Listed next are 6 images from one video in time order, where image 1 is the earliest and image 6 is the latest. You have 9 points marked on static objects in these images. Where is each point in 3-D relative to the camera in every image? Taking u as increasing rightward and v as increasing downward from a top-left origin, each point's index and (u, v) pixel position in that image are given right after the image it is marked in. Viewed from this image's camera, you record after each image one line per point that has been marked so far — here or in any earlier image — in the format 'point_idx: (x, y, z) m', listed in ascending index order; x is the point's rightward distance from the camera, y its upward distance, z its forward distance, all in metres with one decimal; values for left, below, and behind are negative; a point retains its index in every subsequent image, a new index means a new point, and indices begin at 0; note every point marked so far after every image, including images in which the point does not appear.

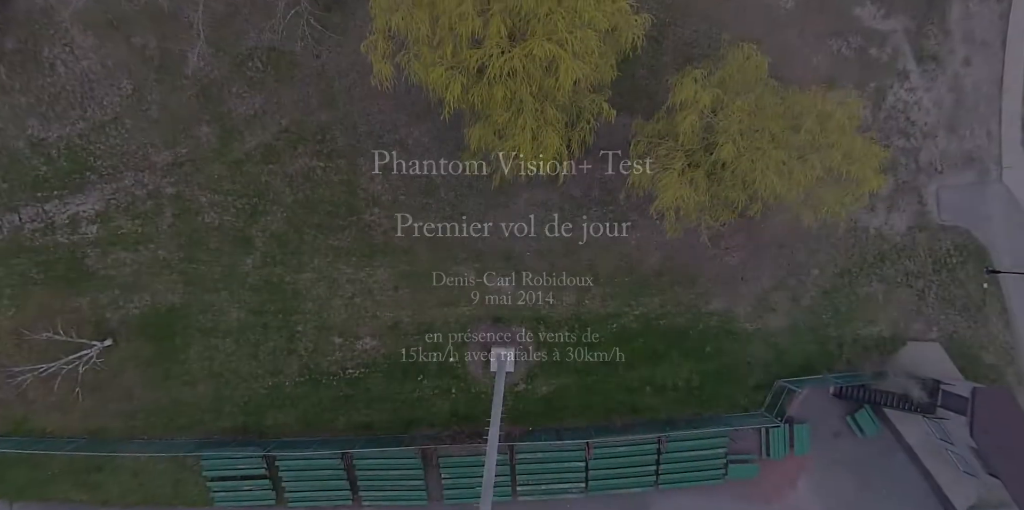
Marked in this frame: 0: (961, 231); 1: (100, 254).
0: (+13.6, +0.8, +18.9) m
1: (-12.3, +0.1, +18.7) m
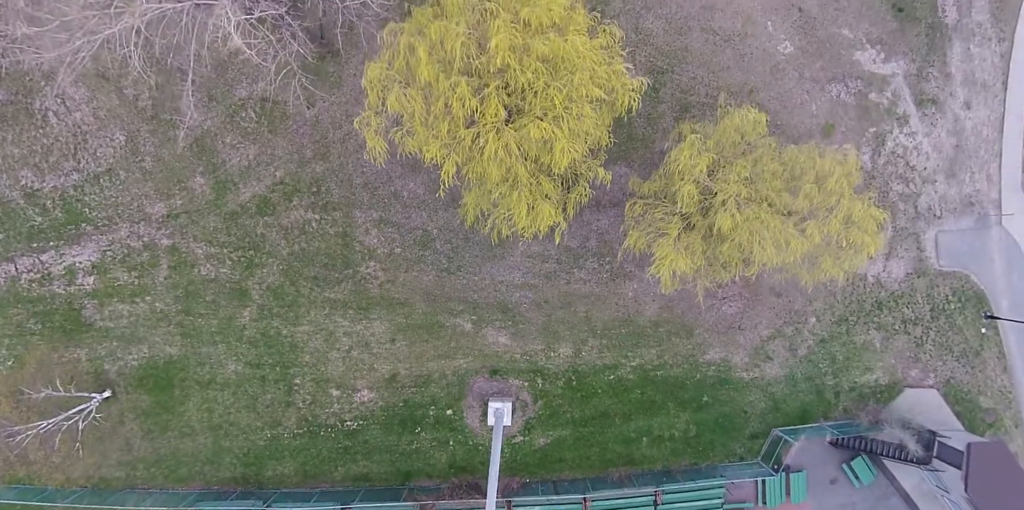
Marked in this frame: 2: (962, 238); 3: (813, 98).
0: (+13.5, -0.6, +18.8) m
1: (-12.4, -1.5, +18.7) m
2: (+13.6, +0.5, +18.9) m
3: (+9.0, +4.7, +18.6) m
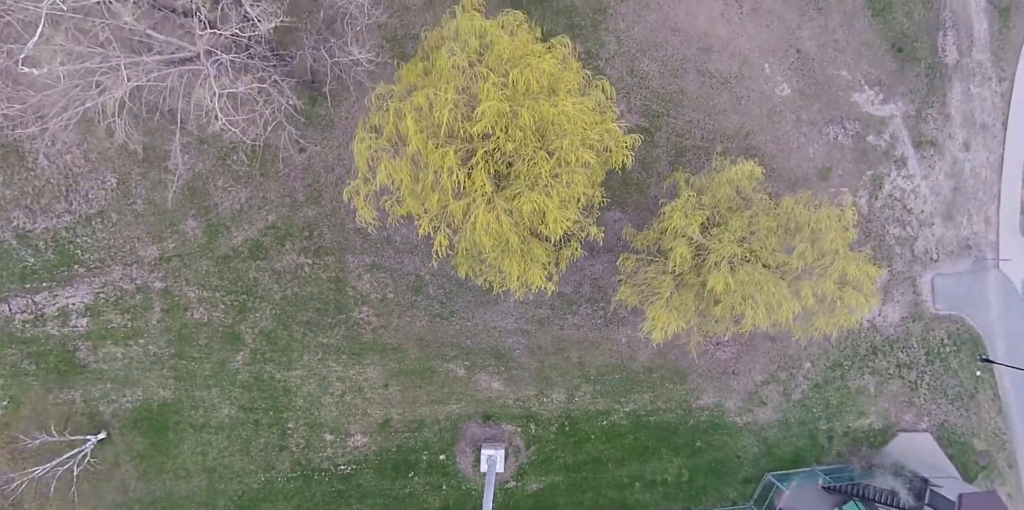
0: (+13.4, -1.9, +18.7) m
1: (-12.6, -2.7, +18.7) m
2: (+13.4, -0.8, +18.8) m
3: (+8.8, +3.4, +18.4) m
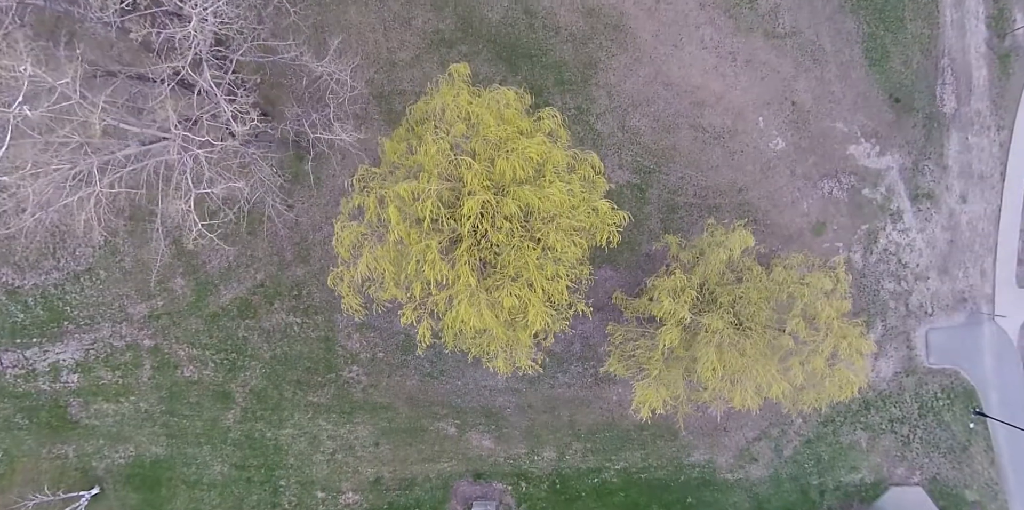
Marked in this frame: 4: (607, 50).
0: (+13.1, -3.5, +18.6) m
1: (-12.9, -4.5, +18.7) m
2: (+13.1, -2.4, +18.6) m
3: (+8.5, +1.7, +18.1) m
4: (+2.7, +5.8, +17.6) m
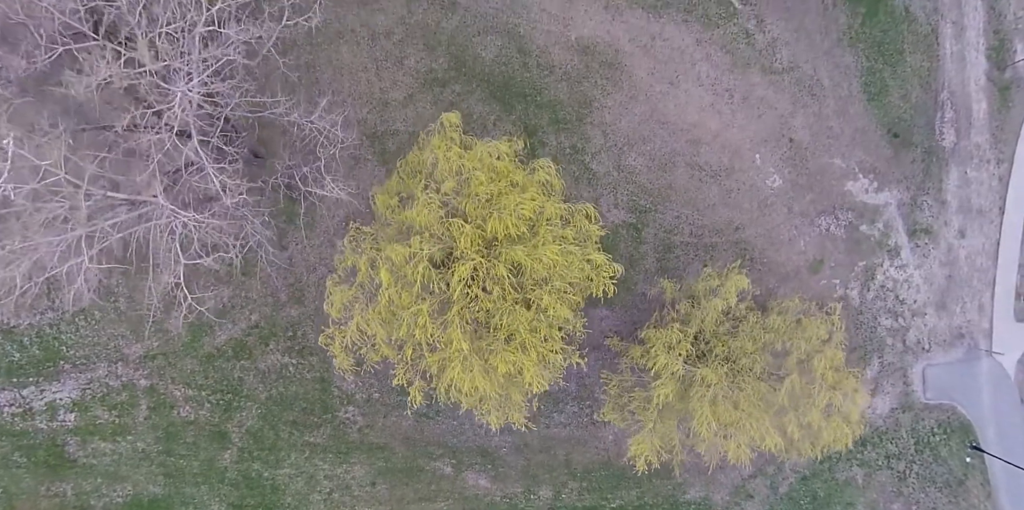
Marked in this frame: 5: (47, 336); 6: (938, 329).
0: (+13.0, -4.6, +18.6) m
1: (-13.0, -5.7, +18.7) m
2: (+13.0, -3.5, +18.5) m
3: (+8.4, +0.7, +18.0) m
4: (+2.5, +4.7, +17.4) m
5: (-13.9, -2.5, +18.5) m
6: (+12.6, -2.2, +18.5) m
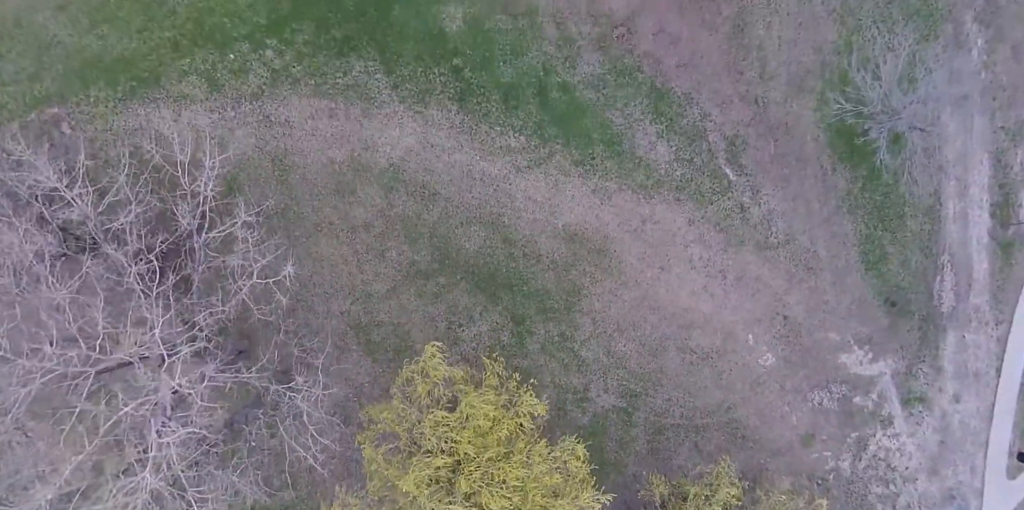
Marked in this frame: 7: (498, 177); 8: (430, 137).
0: (+12.8, -9.4, +18.9) m
1: (-13.1, -11.1, +19.3) m
2: (+12.8, -8.3, +18.7) m
3: (+8.1, -4.4, +17.8) m
4: (+2.1, -0.6, +16.9) m
5: (-14.1, -7.9, +18.8) m
6: (+12.4, -7.0, +18.5) m
7: (-0.4, +2.1, +16.7) m
8: (-2.2, +3.2, +16.6) m
